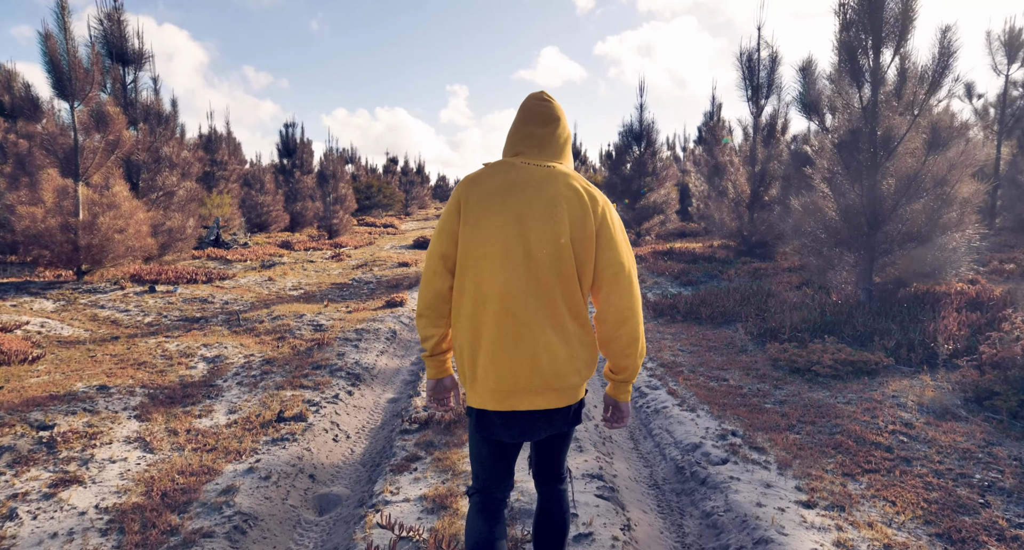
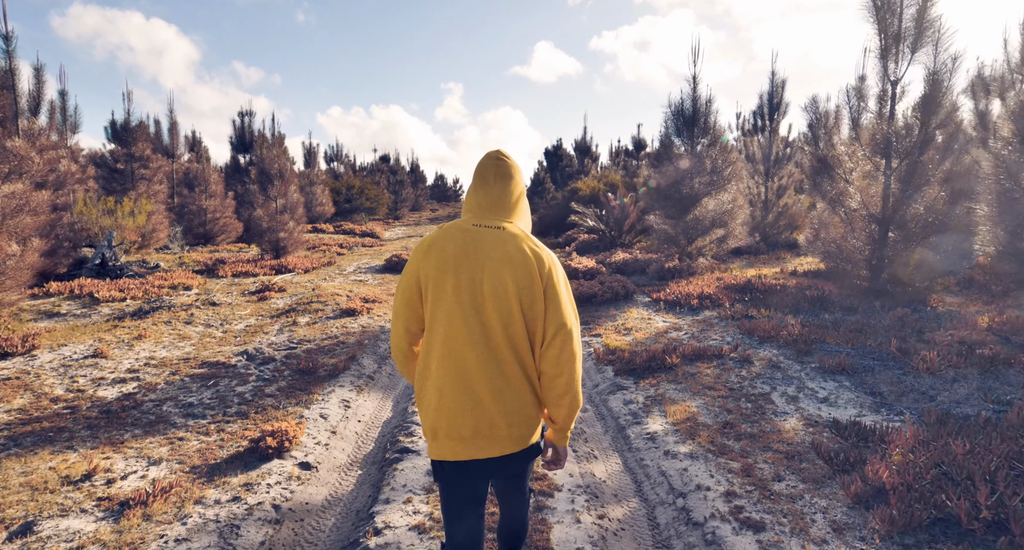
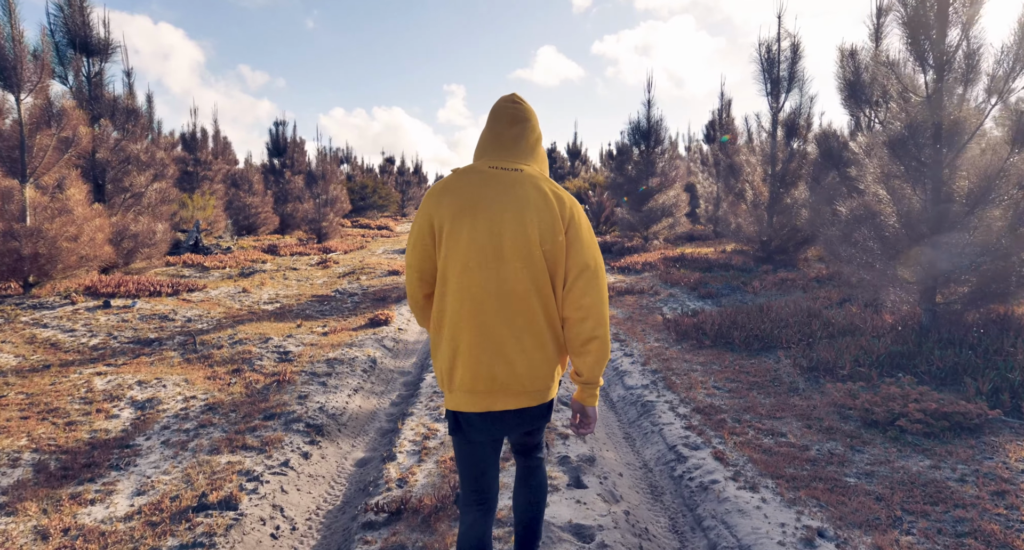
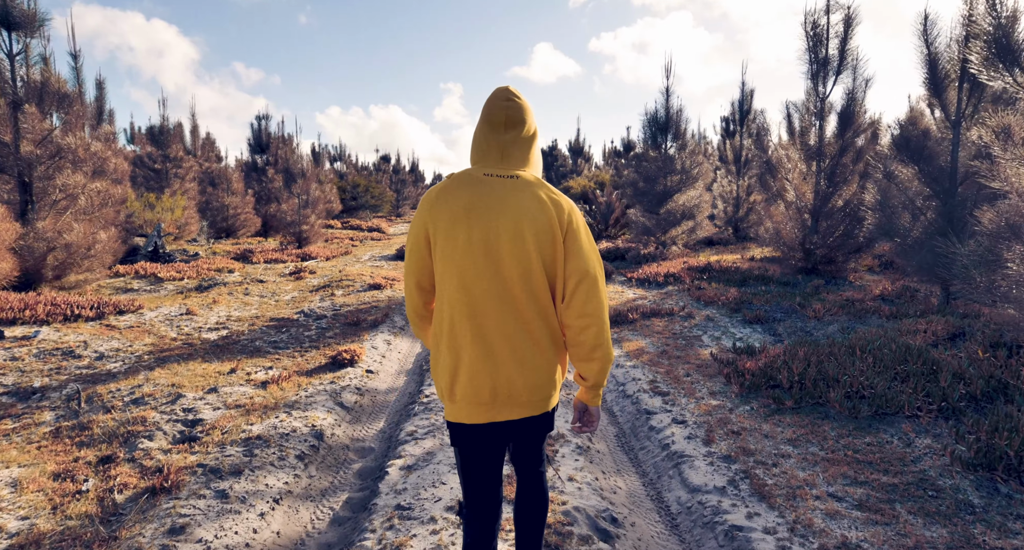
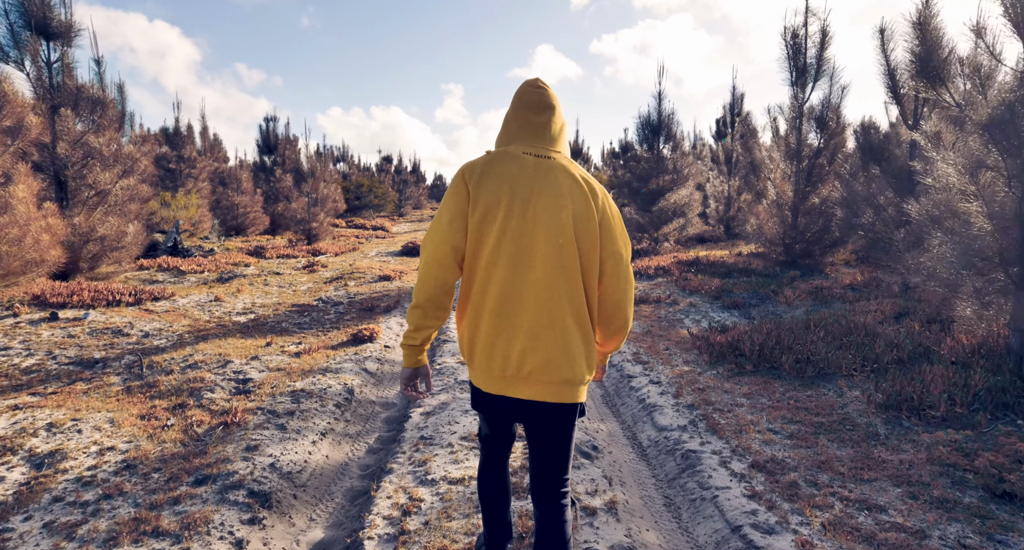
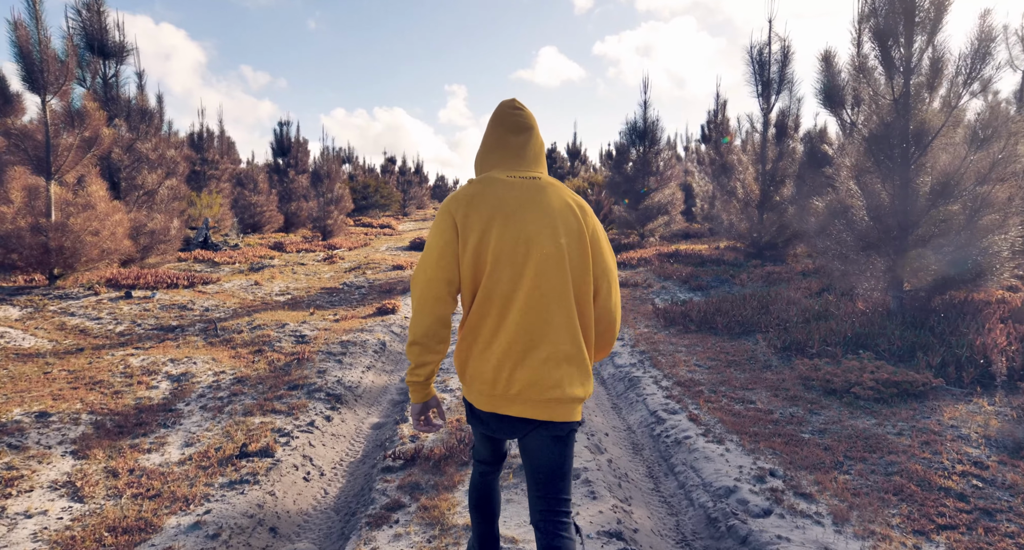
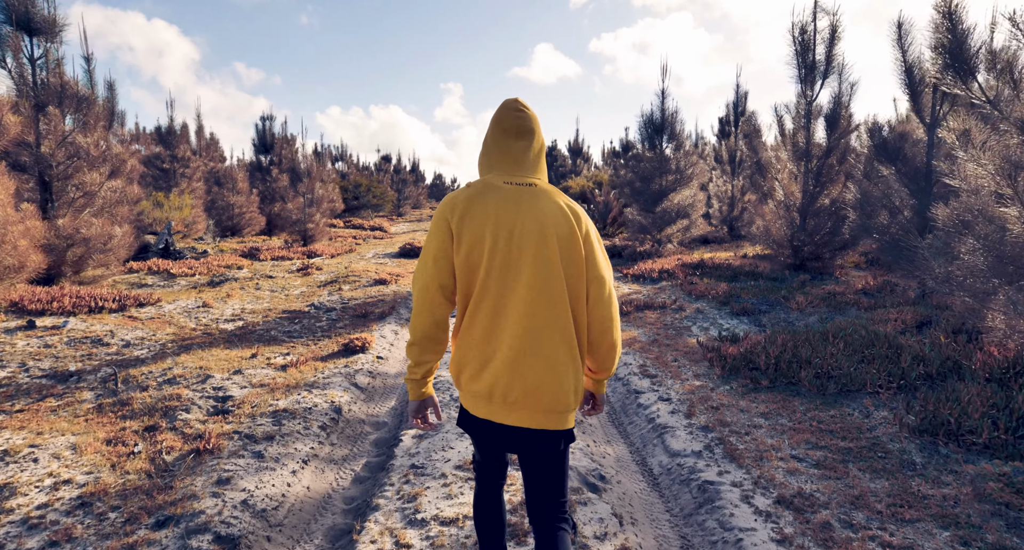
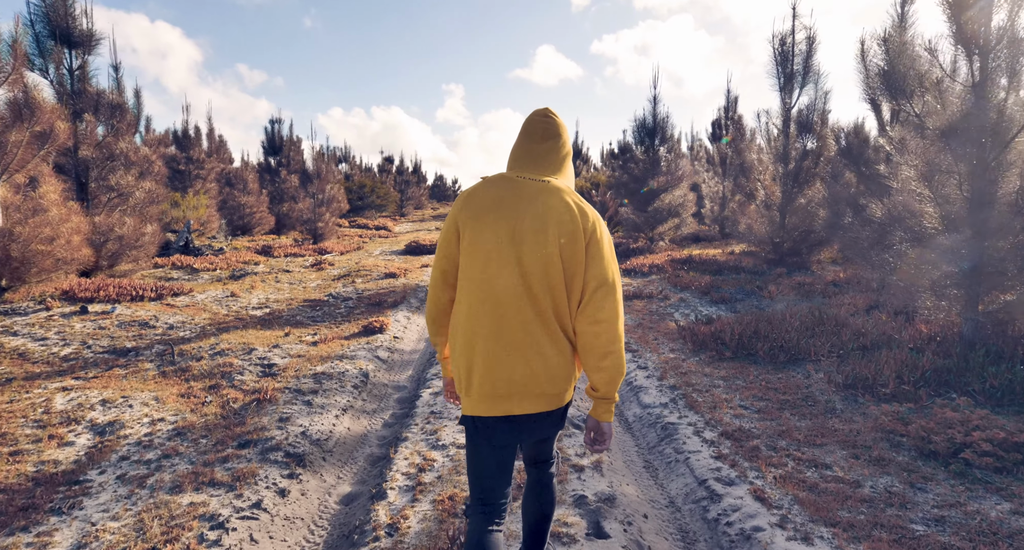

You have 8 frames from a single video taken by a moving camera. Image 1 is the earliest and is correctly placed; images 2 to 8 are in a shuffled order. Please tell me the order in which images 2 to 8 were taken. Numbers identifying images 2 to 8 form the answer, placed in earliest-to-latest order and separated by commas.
6, 3, 8, 5, 7, 4, 2
